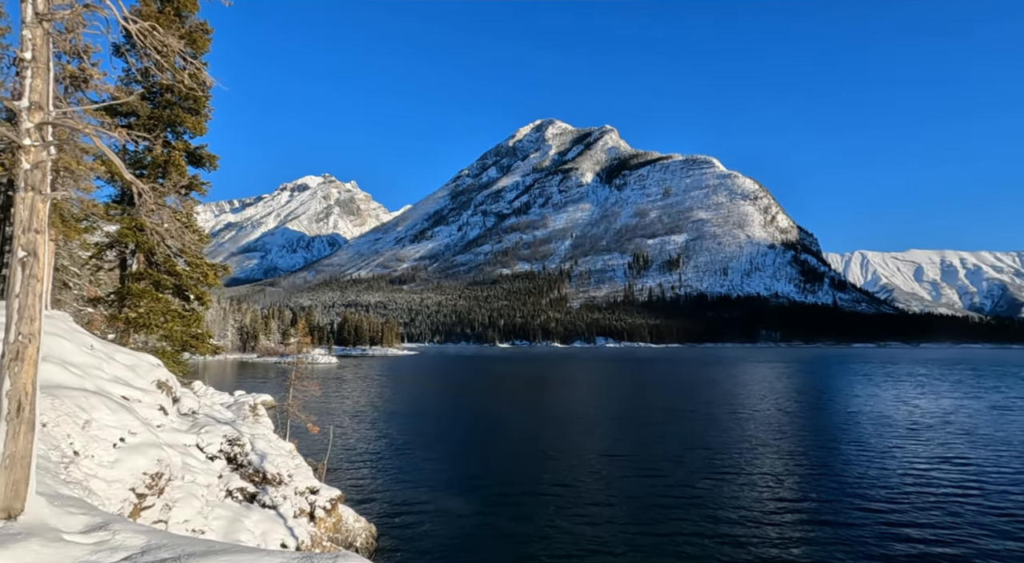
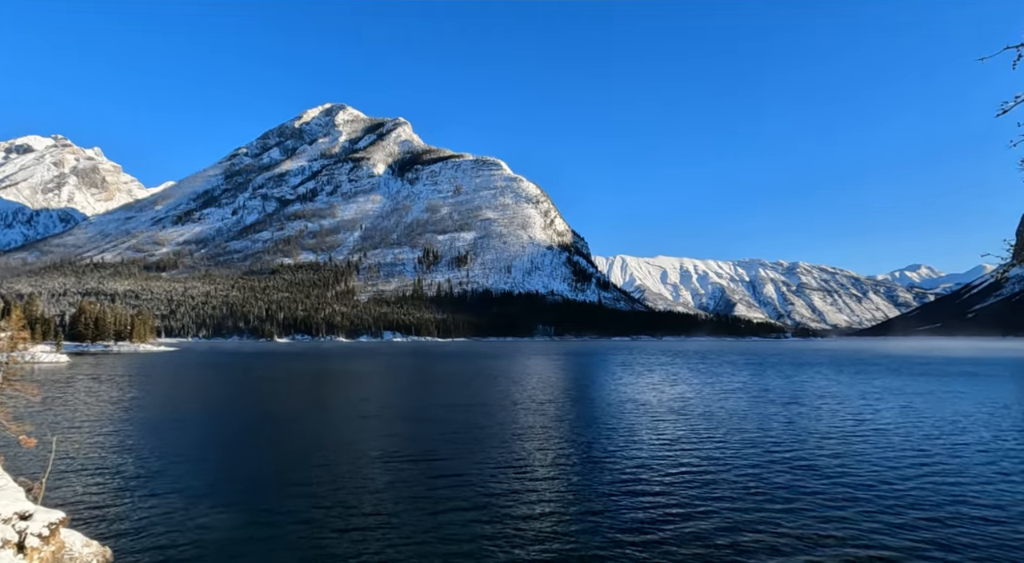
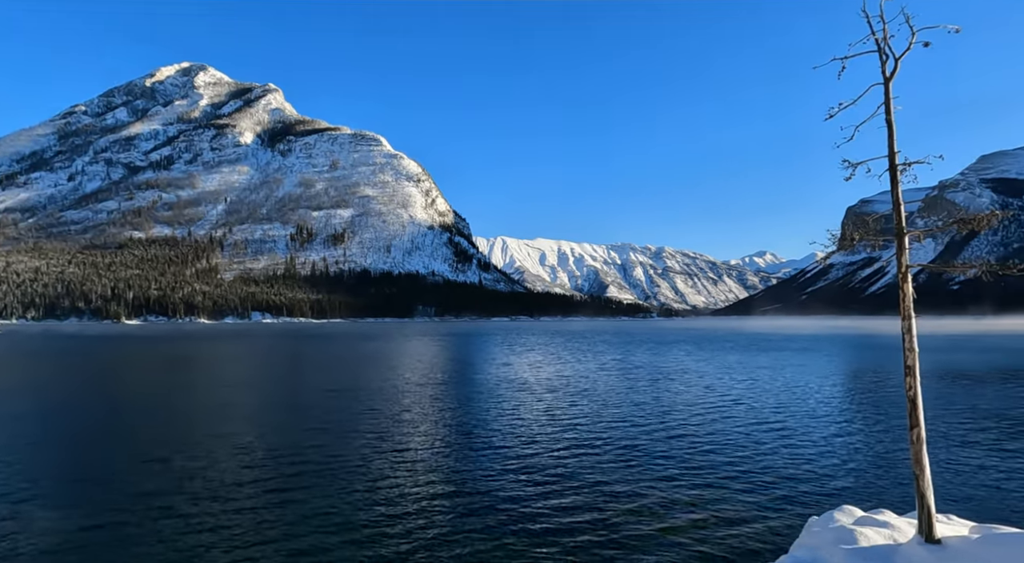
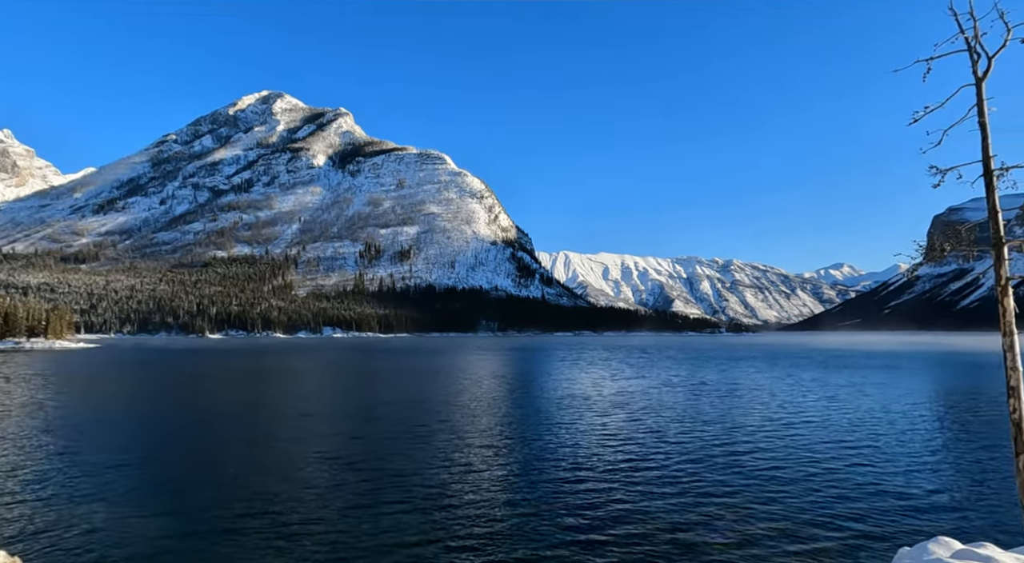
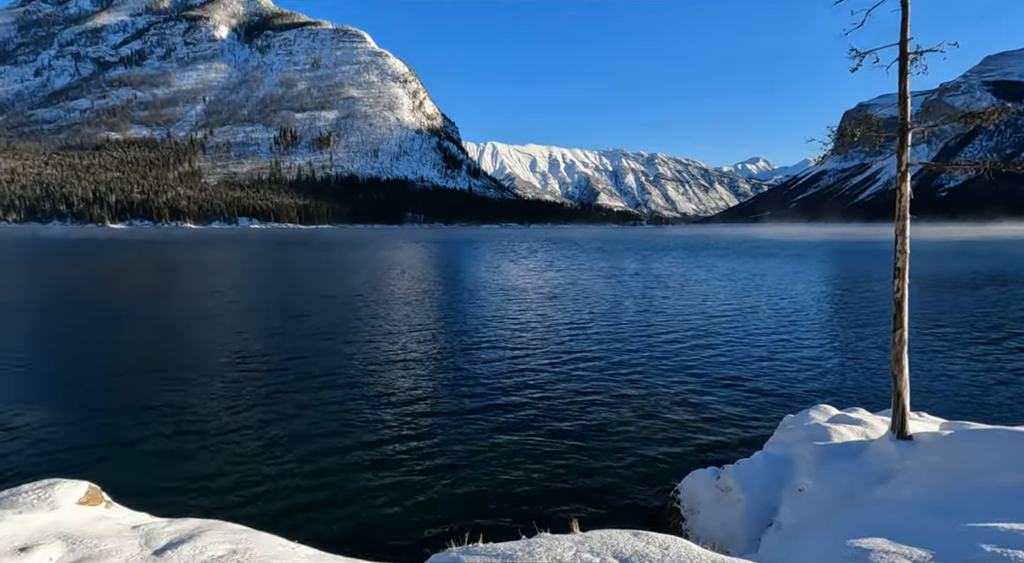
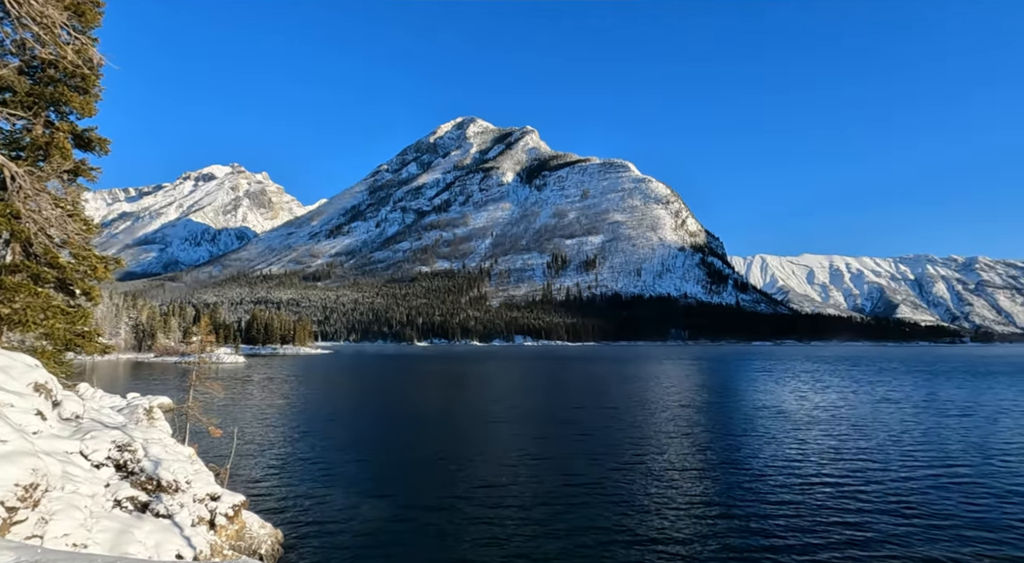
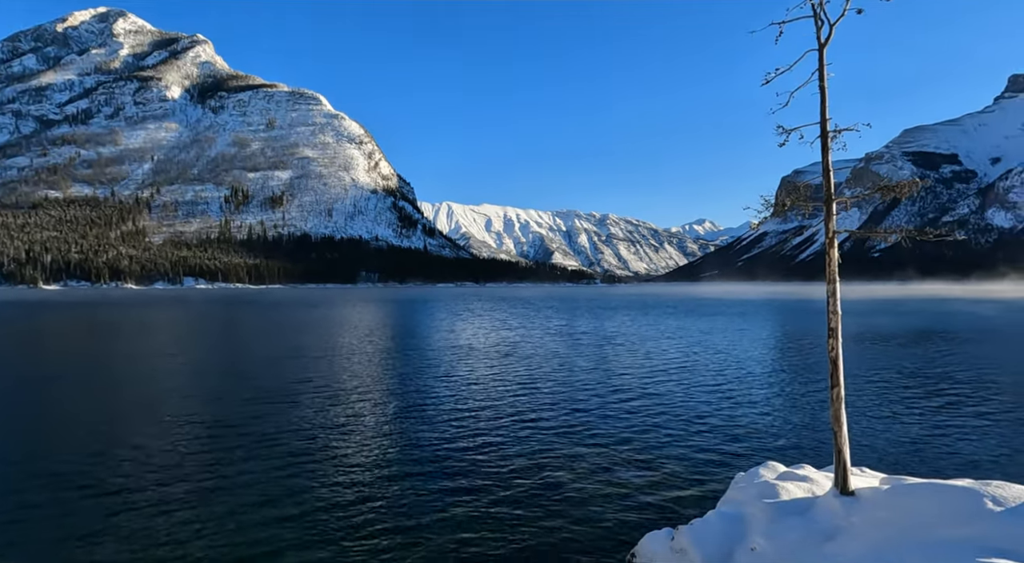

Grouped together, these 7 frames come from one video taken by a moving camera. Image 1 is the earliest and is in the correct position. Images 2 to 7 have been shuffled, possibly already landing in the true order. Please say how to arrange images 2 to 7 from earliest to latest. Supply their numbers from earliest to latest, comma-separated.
6, 2, 4, 3, 7, 5
